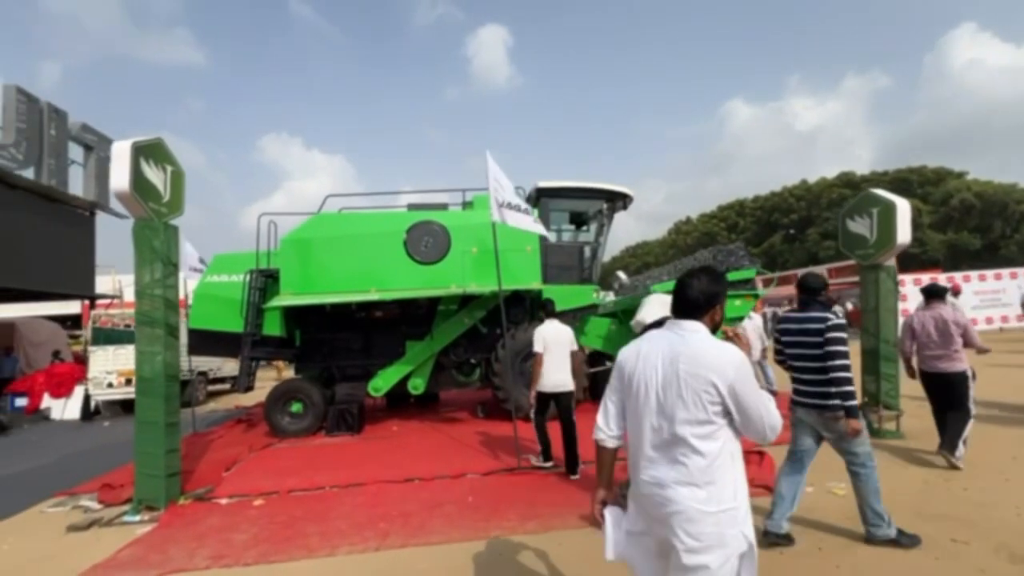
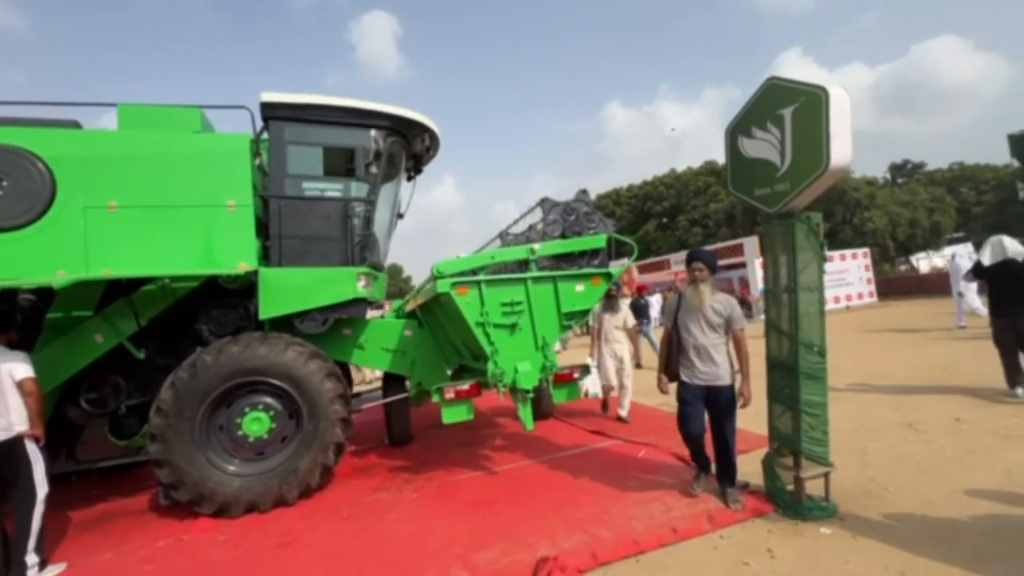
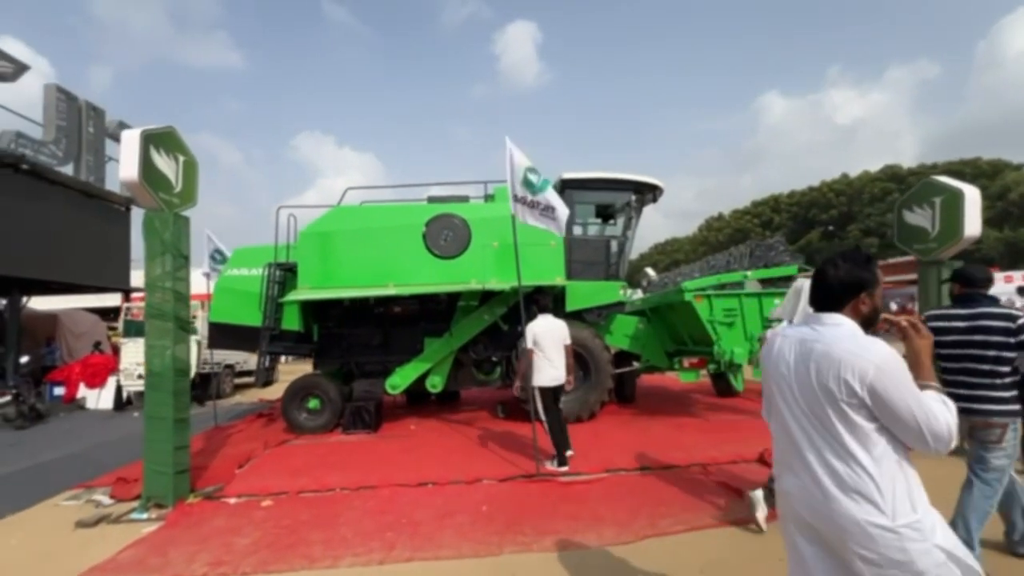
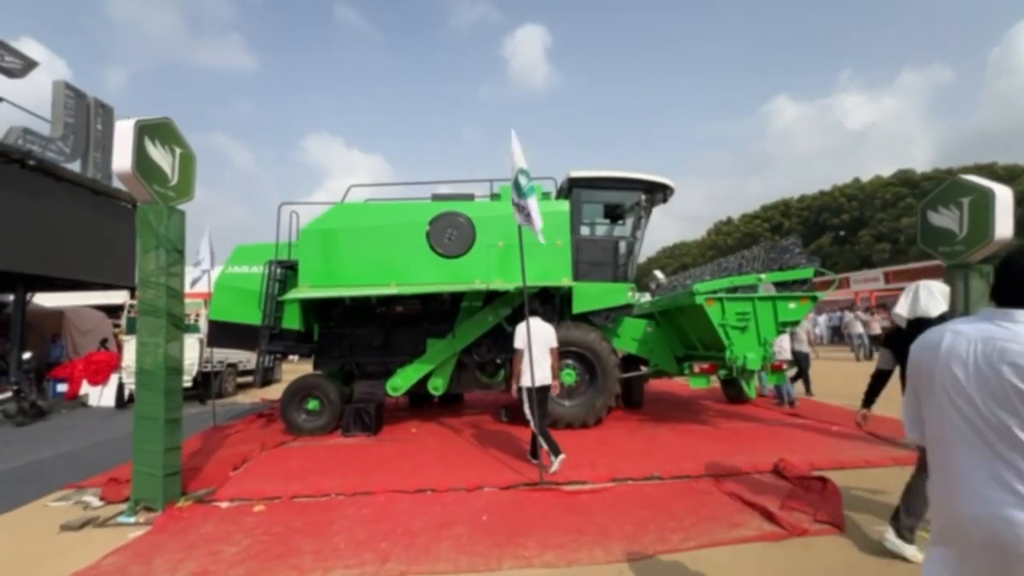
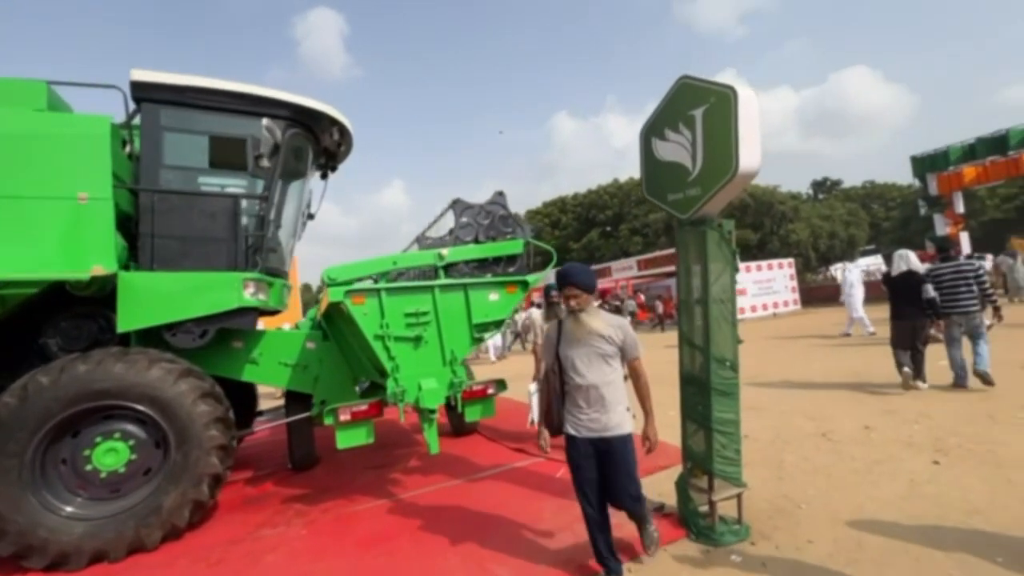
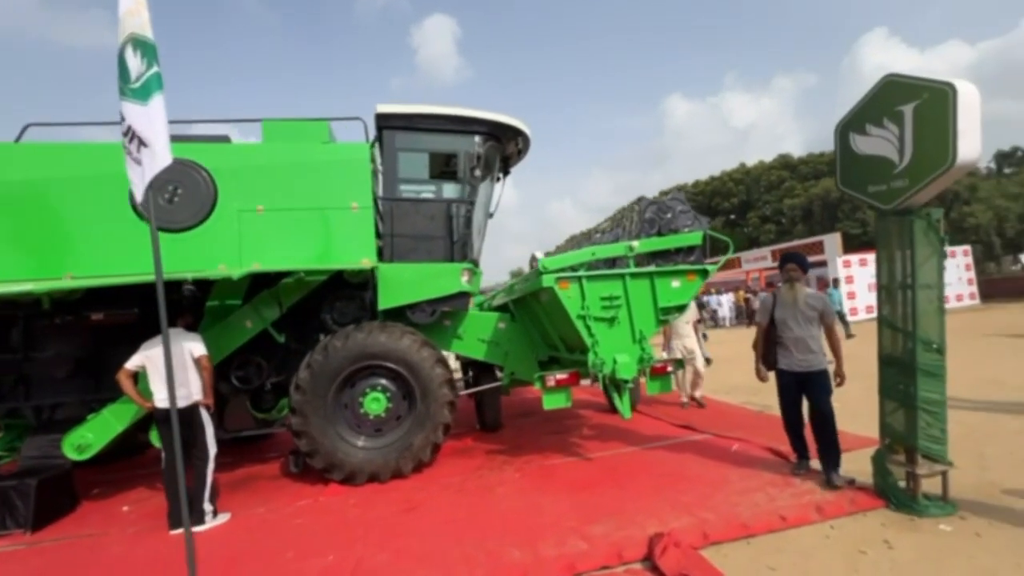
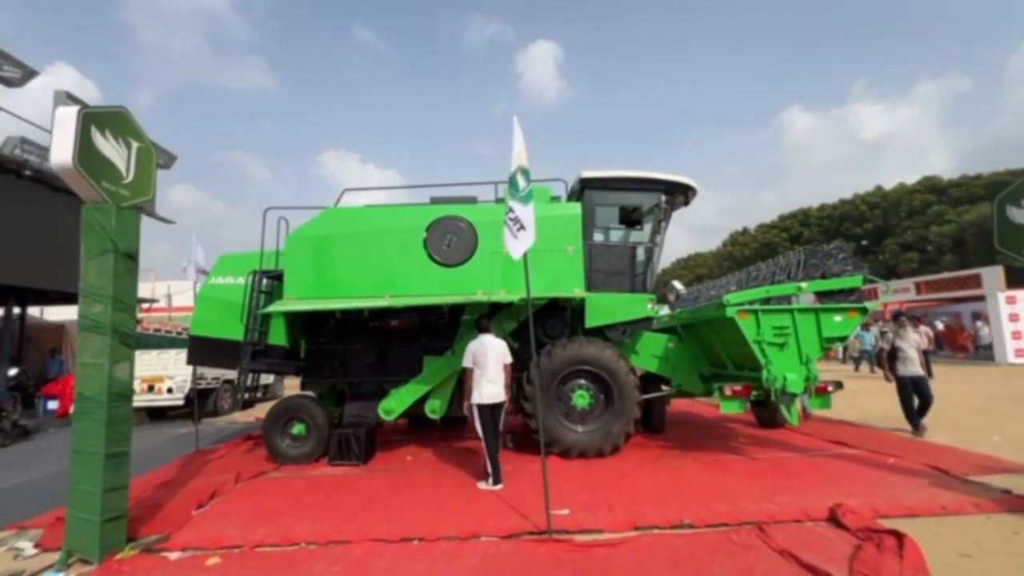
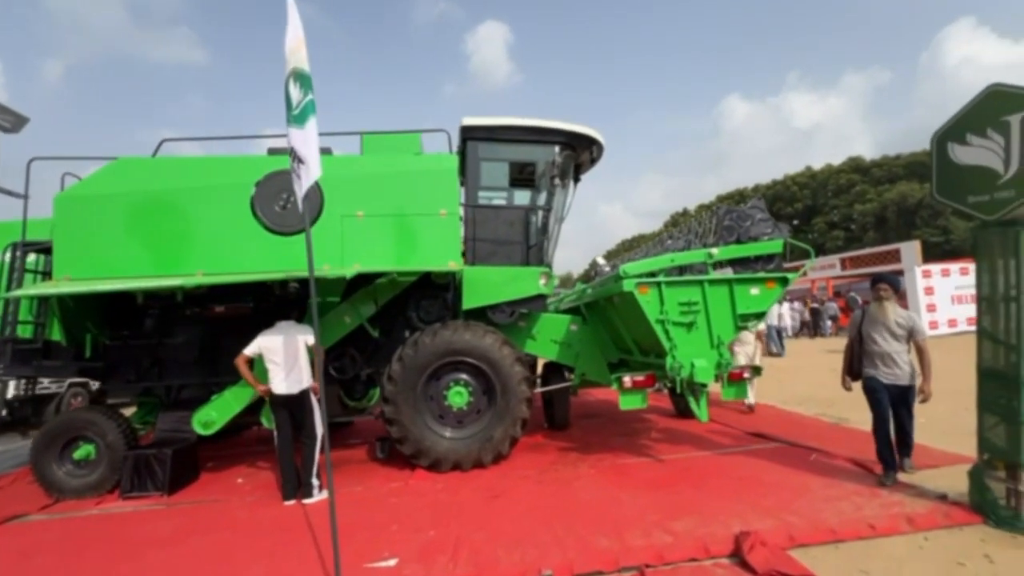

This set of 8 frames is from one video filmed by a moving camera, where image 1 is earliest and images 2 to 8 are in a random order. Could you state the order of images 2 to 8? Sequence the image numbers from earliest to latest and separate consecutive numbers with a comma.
3, 4, 7, 8, 6, 2, 5
